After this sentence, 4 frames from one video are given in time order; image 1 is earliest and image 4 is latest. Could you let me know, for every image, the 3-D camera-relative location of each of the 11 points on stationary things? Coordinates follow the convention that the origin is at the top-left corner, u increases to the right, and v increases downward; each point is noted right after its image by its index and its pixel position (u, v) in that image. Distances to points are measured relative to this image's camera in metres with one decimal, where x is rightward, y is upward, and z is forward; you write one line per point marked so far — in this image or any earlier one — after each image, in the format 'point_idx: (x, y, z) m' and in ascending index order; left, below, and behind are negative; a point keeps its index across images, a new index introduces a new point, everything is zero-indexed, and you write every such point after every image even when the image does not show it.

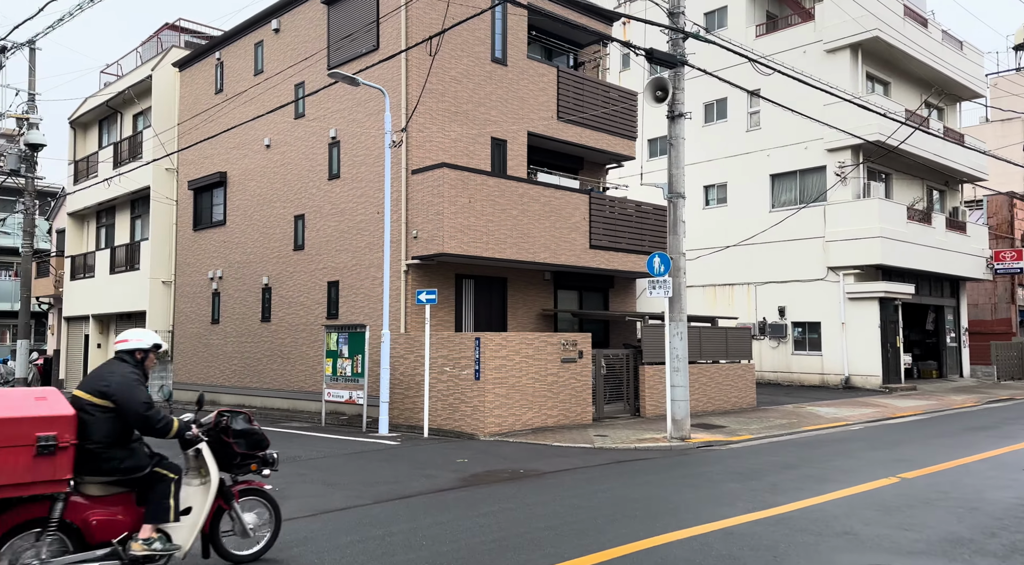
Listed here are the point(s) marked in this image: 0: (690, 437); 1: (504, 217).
0: (+3.0, -2.6, +14.0) m
1: (-0.1, +1.4, +17.0) m
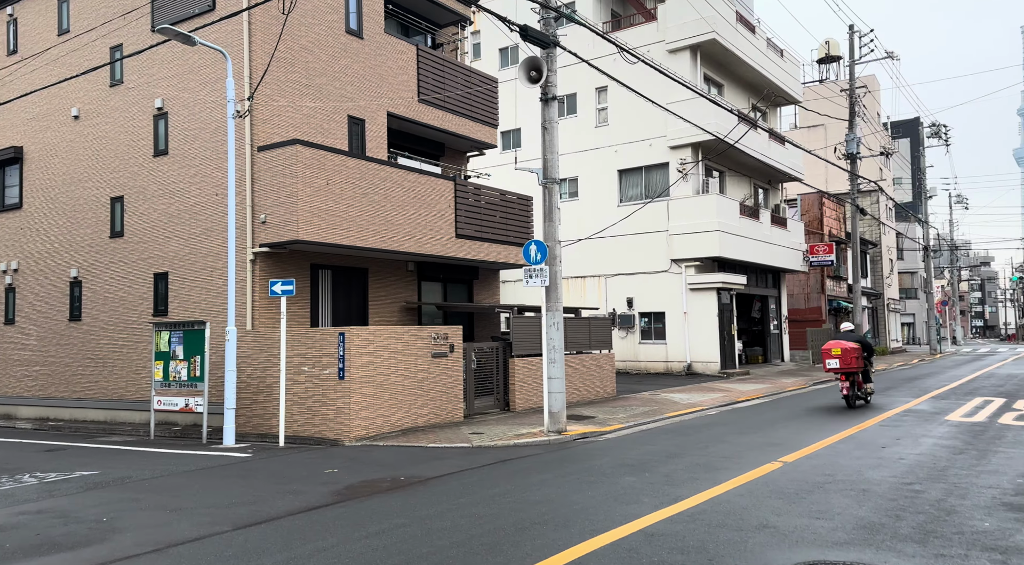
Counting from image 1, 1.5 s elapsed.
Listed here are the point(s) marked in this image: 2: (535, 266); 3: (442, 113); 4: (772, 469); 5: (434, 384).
0: (+0.9, -2.4, +13.4) m
1: (-2.7, +1.5, +15.7) m
2: (+0.3, +0.3, +13.4) m
3: (-1.6, +3.8, +18.9) m
4: (+3.2, -2.3, +10.5) m
5: (-1.3, -1.7, +14.5) m
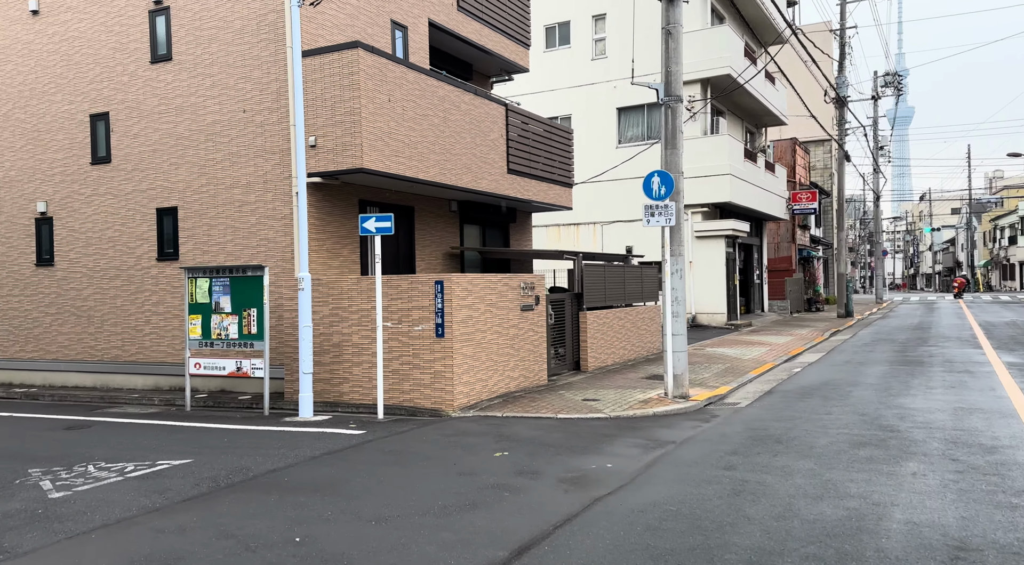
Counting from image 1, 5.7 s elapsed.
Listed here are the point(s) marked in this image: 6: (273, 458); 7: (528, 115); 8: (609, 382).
0: (+2.6, -1.5, +11.5) m
1: (-1.3, +2.5, +13.1) m
2: (+2.0, +1.1, +11.3) m
3: (-0.5, +5.0, +16.3) m
4: (+5.2, -1.6, +8.8) m
5: (+0.3, -0.8, +12.2) m
6: (-2.2, -1.6, +7.7) m
7: (+0.3, +3.5, +17.6) m
8: (+1.6, -1.6, +13.7) m
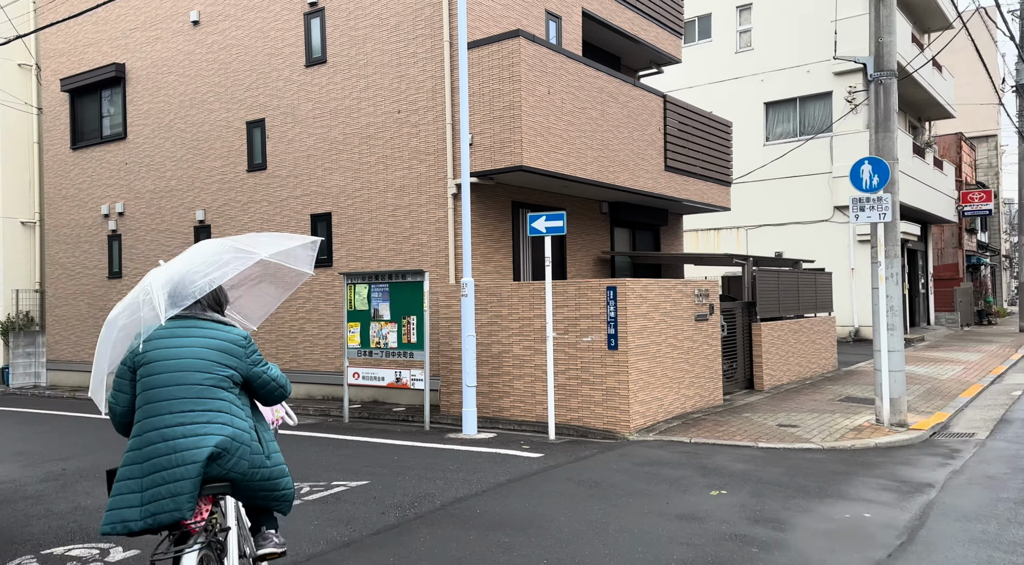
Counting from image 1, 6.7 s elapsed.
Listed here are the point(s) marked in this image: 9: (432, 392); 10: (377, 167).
0: (+4.8, -1.6, +9.9) m
1: (+1.2, +2.4, +12.0) m
2: (+4.2, +1.0, +9.8) m
3: (+2.5, +4.8, +15.2) m
4: (+7.1, -1.7, +6.9) m
5: (+2.6, -0.9, +10.9) m
6: (-0.4, -1.7, +6.8) m
7: (+3.5, +3.3, +16.3) m
8: (+4.1, -1.7, +12.2) m
9: (-1.1, -1.6, +12.2) m
10: (-1.8, +1.7, +12.1) m
